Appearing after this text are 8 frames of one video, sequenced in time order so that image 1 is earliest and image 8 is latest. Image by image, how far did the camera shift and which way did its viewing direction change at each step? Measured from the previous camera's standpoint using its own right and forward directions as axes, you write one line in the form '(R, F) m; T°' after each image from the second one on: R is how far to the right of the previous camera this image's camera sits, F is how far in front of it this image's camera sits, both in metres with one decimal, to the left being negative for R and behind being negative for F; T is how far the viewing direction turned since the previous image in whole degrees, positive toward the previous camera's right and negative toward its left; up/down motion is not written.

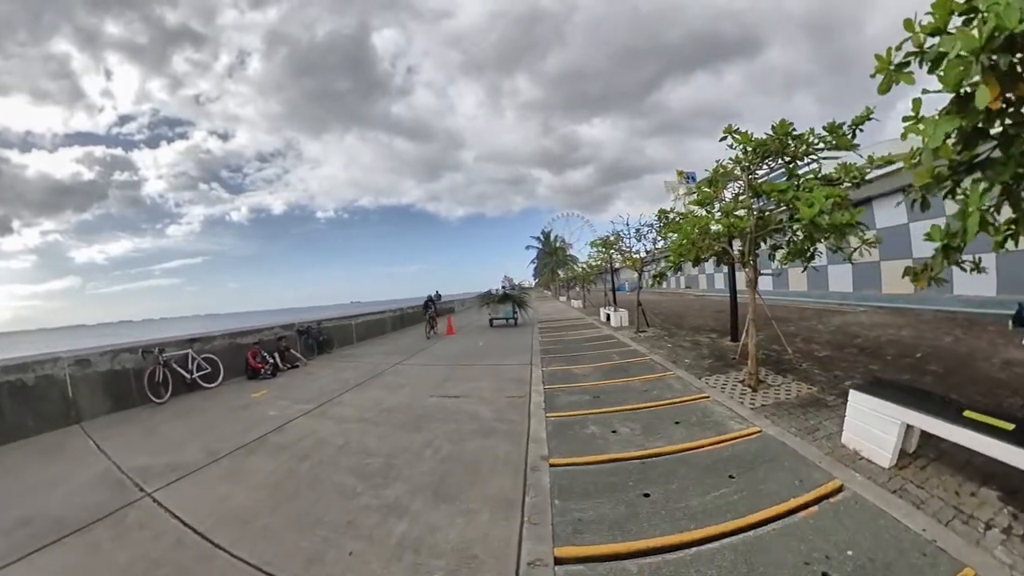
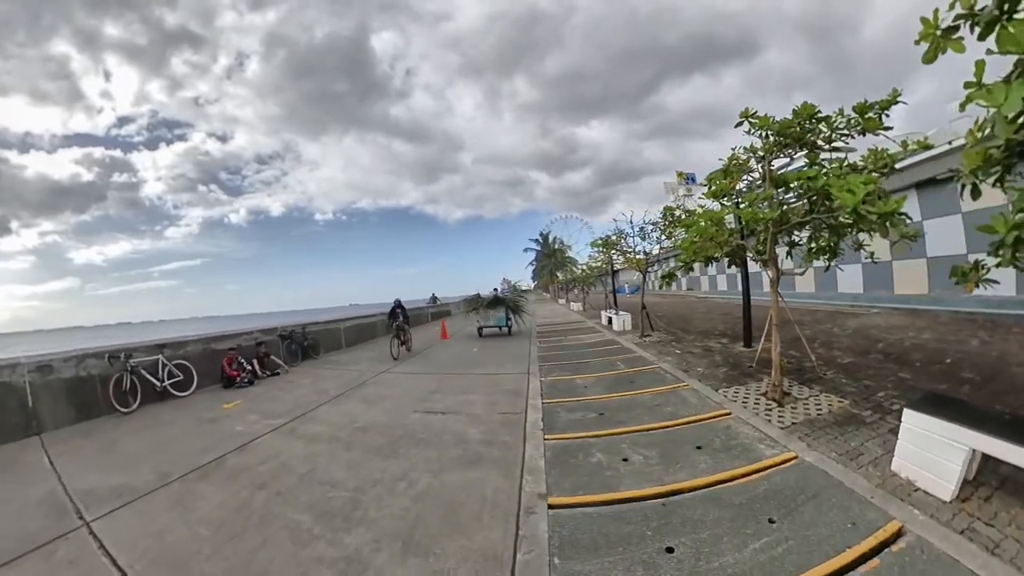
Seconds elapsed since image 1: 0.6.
(+0.1, +0.7) m; 0°
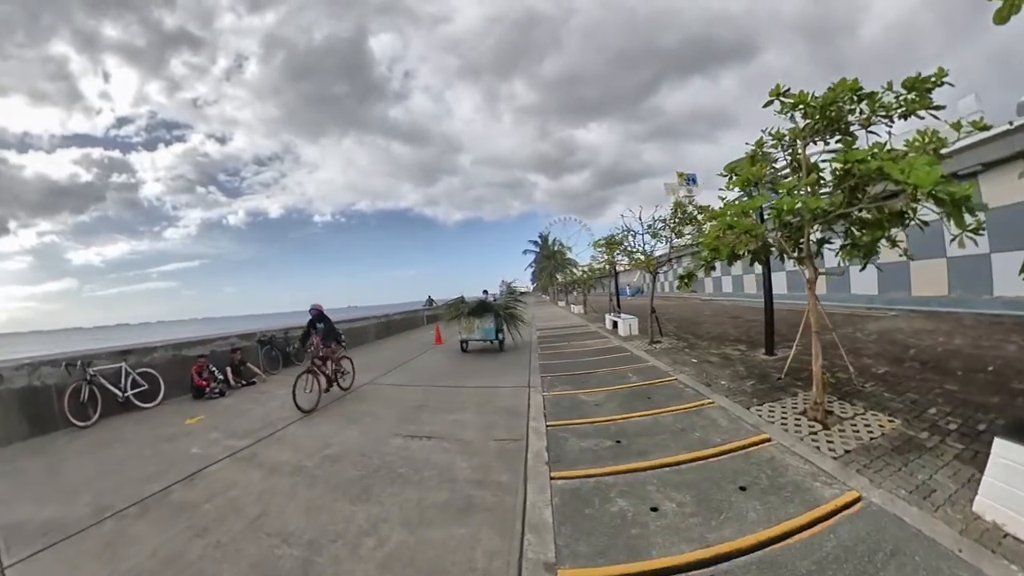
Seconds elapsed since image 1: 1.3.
(0.0, +0.8) m; 0°
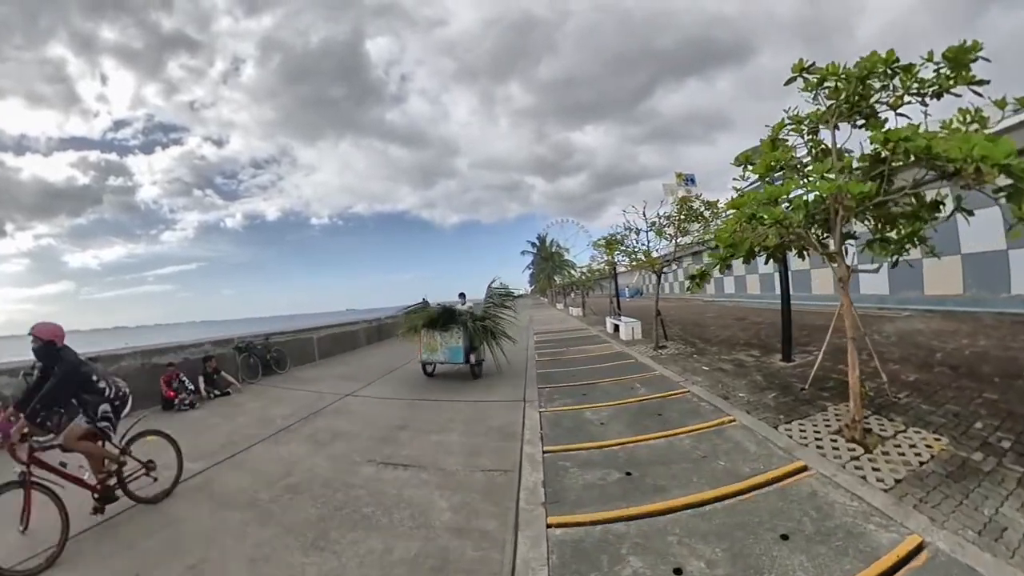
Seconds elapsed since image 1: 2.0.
(+0.1, +0.6) m; 0°
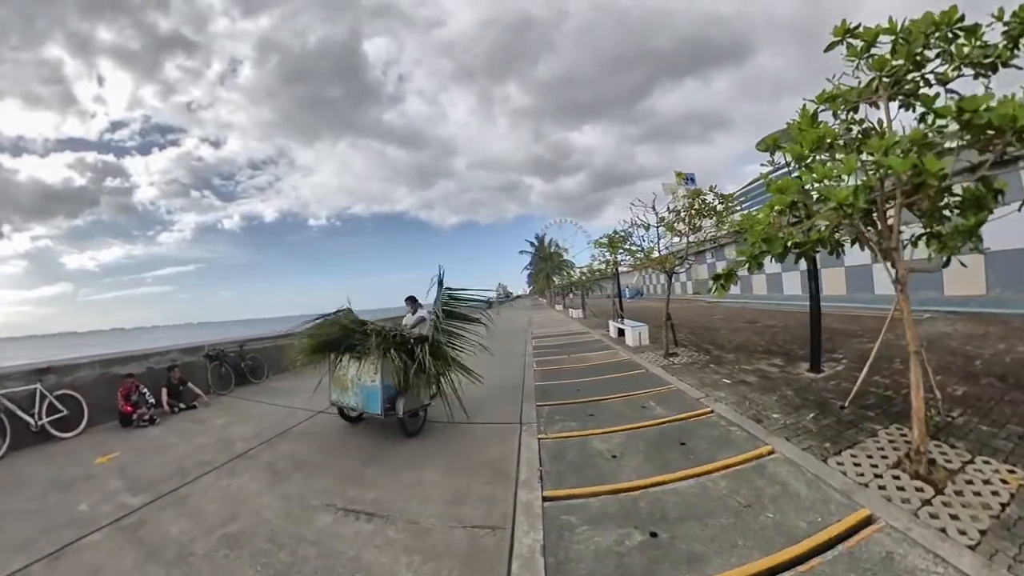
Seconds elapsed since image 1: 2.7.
(+0.1, +0.7) m; 0°
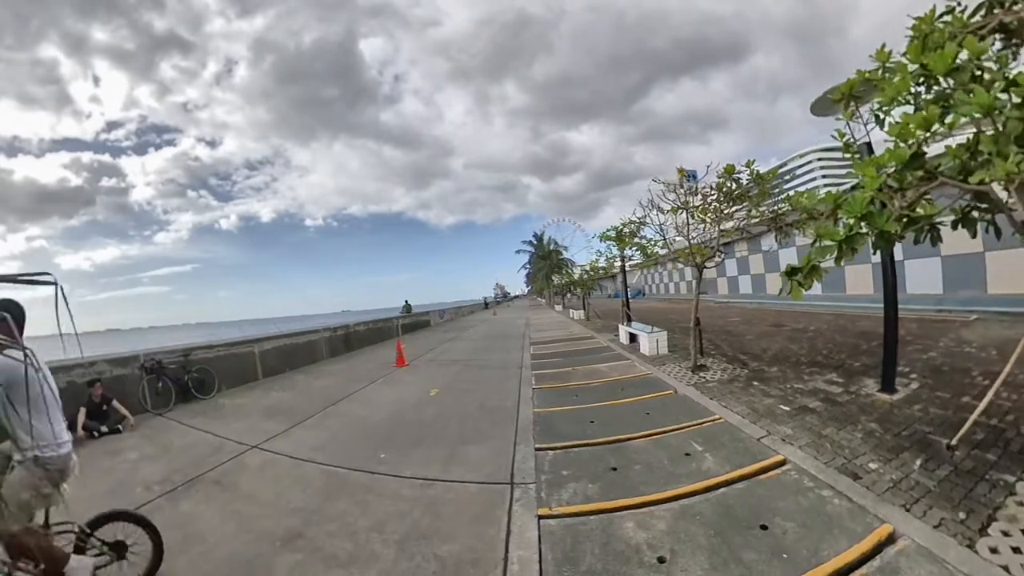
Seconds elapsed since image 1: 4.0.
(+0.1, +1.2) m; 0°
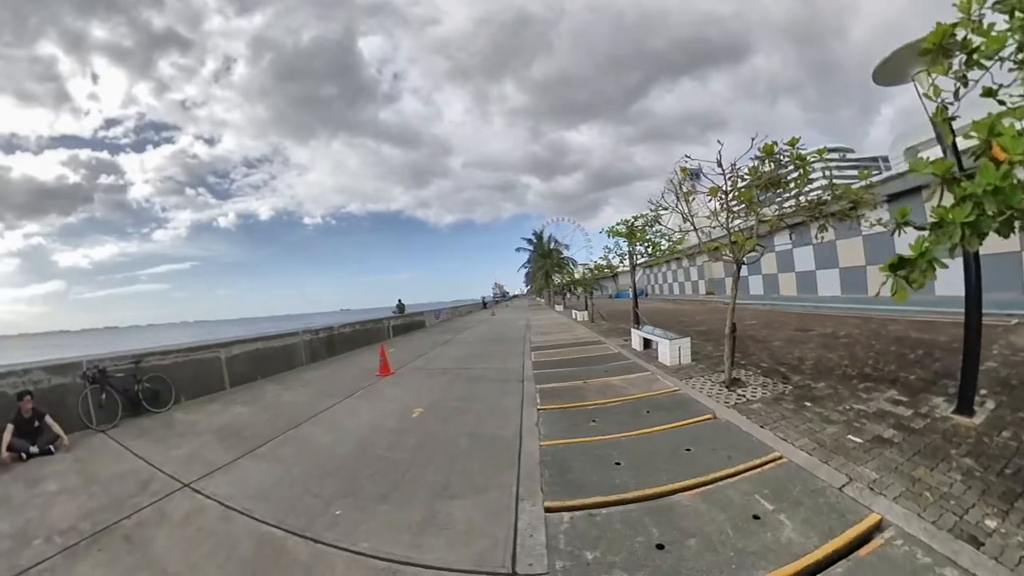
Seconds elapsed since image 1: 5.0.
(0.0, +0.8) m; 0°
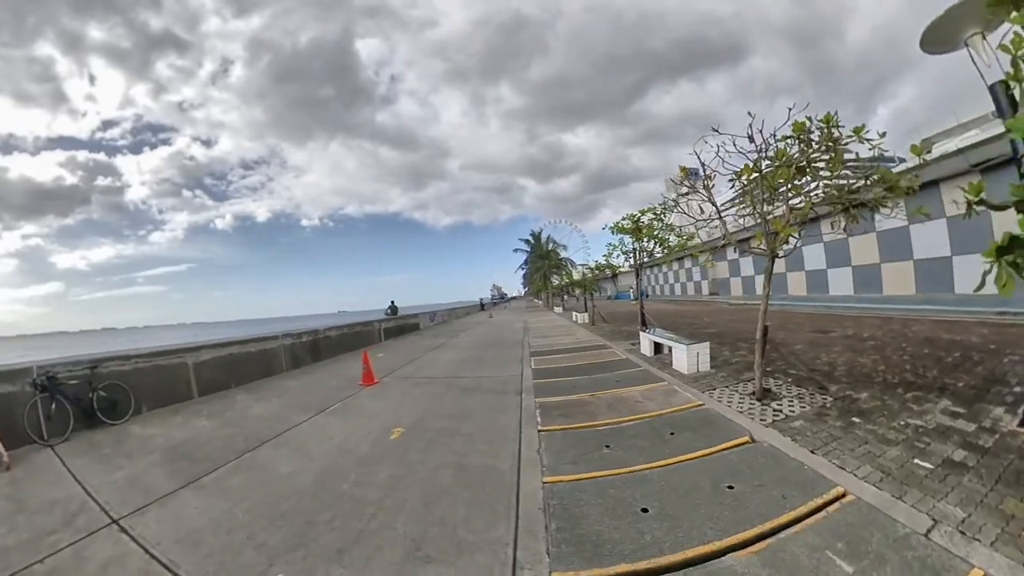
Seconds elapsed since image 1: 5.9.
(0.0, +0.6) m; 0°
